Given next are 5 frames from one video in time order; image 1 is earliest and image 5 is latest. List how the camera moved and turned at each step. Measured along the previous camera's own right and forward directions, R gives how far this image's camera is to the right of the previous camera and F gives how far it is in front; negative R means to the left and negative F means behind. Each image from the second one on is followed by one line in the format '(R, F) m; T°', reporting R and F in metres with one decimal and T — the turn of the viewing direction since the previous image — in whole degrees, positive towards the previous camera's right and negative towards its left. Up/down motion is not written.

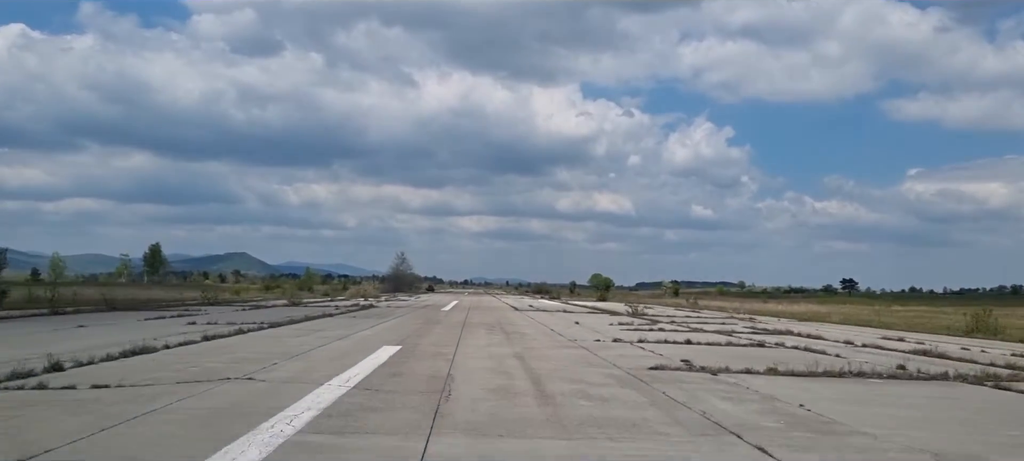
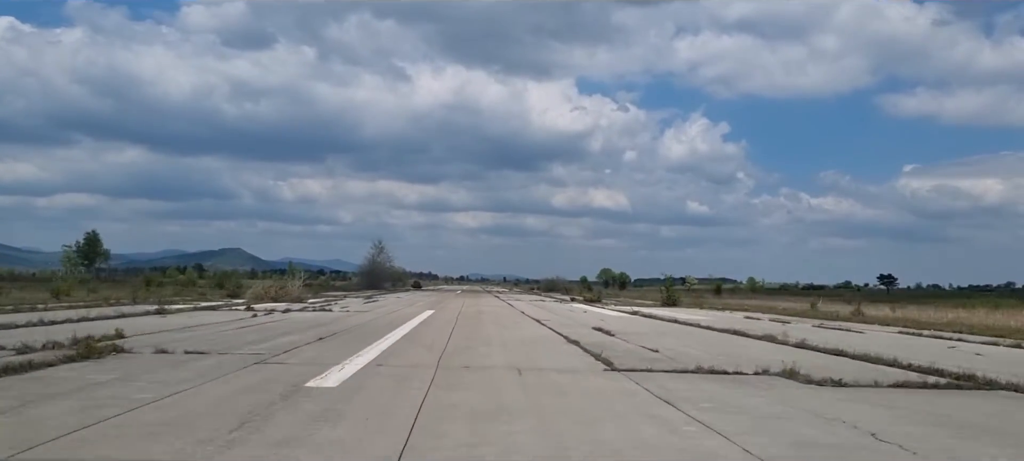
(-0.4, +8.6) m; 0°
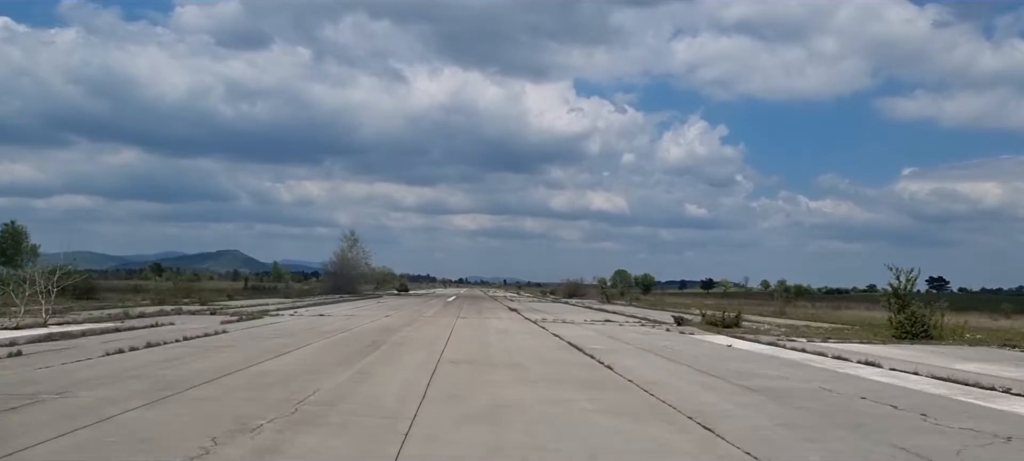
(-0.4, +8.1) m; 0°
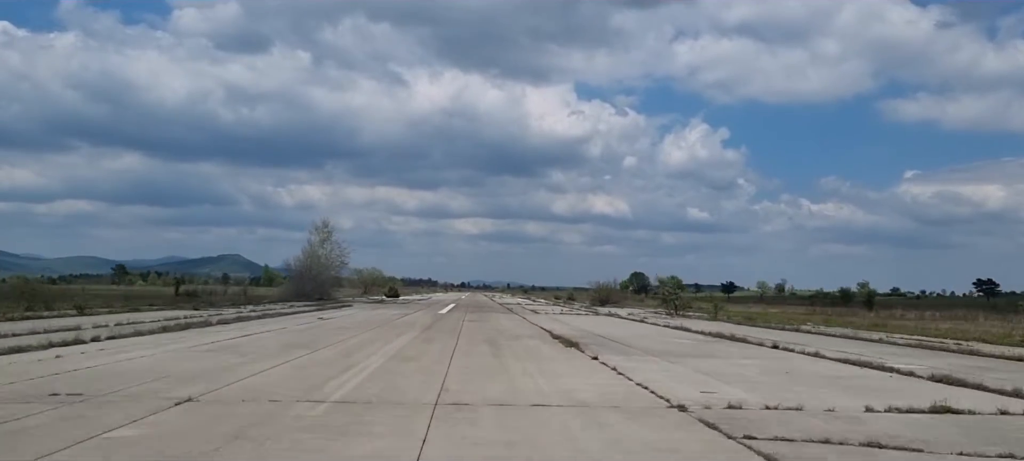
(-0.3, +5.8) m; 0°
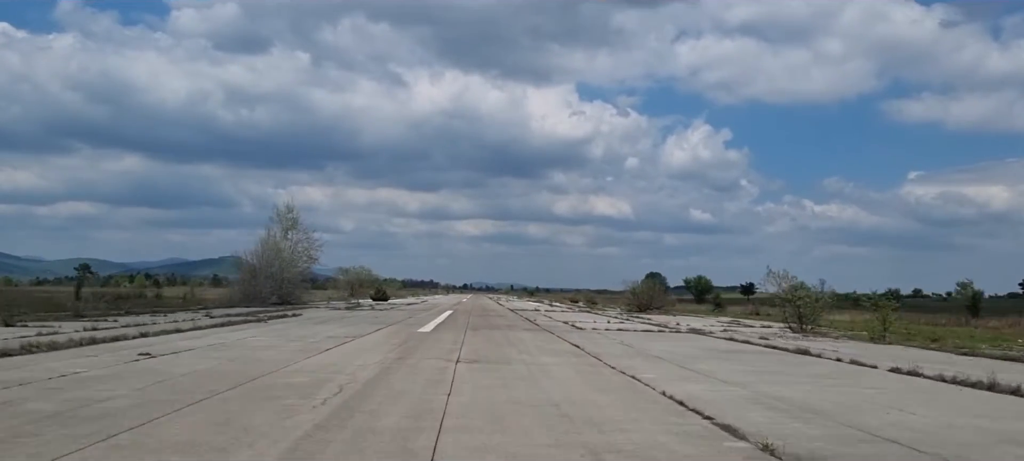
(-0.2, +4.7) m; 0°
